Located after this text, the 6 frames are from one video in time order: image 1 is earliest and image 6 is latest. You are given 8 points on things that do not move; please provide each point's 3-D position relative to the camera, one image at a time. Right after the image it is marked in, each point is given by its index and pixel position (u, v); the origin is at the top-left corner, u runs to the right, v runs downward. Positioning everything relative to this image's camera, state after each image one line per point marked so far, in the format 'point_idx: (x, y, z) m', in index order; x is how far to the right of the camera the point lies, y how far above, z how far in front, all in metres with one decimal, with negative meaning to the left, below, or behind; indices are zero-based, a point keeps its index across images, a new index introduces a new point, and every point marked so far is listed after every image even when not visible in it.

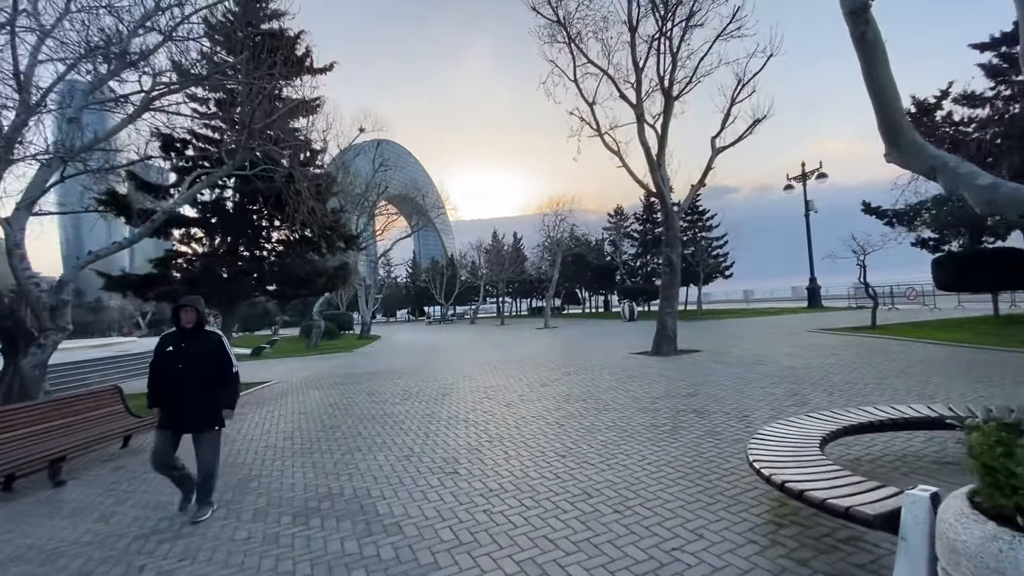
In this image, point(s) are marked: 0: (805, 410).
0: (+3.7, -1.6, +6.1) m
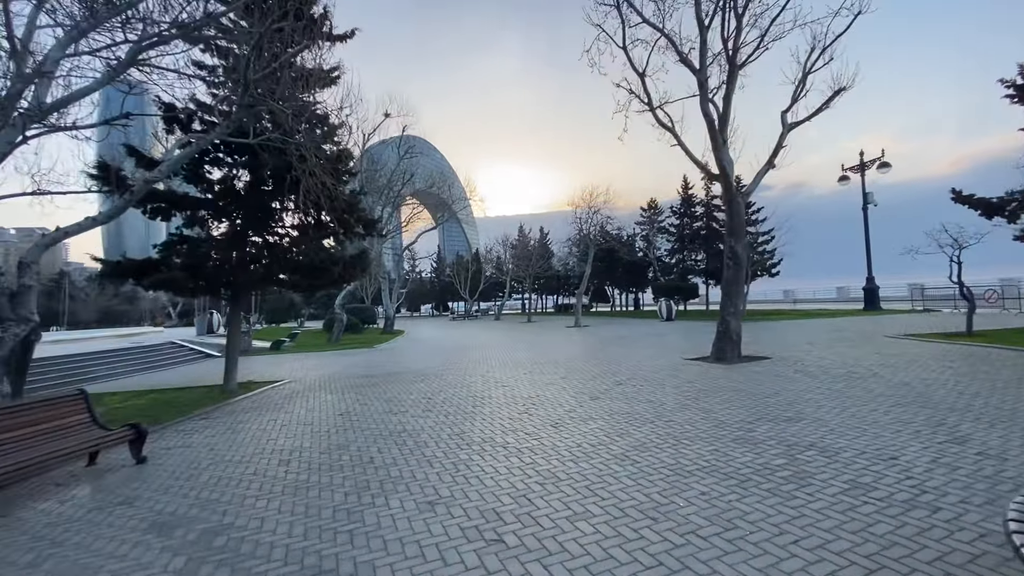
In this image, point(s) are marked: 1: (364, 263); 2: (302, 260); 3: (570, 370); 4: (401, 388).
0: (+4.3, -1.5, +4.4) m
1: (-3.7, +0.6, +12.1) m
2: (-4.8, +0.7, +11.1) m
3: (+1.3, -1.9, +10.8) m
4: (-2.3, -2.1, +10.1) m
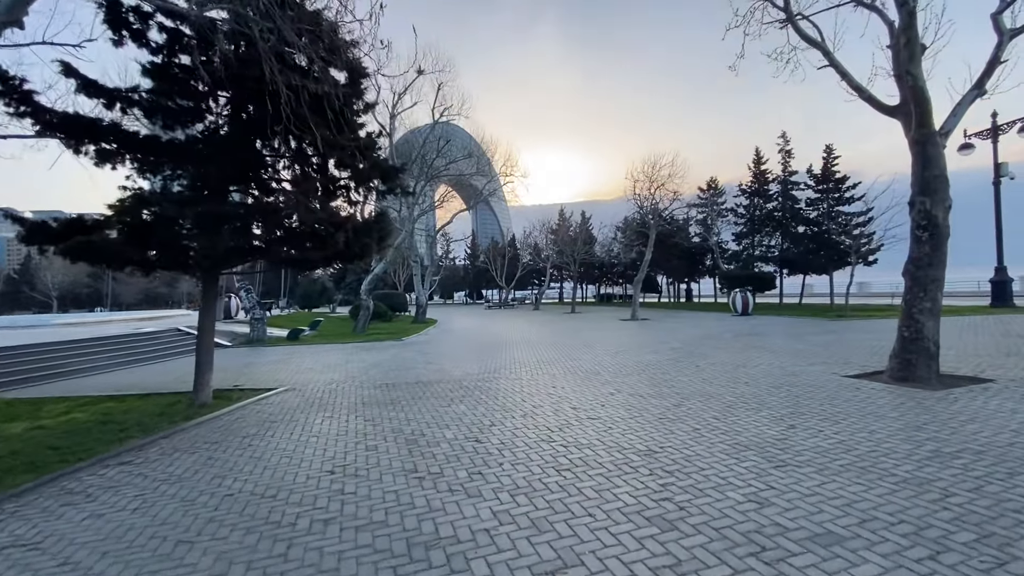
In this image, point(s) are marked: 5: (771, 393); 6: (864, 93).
0: (+5.1, -1.4, +0.7) m
1: (-2.3, +1.0, +8.9) m
2: (-3.5, +1.1, +7.9) m
3: (+2.5, -1.6, +7.4) m
4: (-1.1, -1.7, +6.8) m
5: (+3.8, -1.5, +7.0) m
6: (+6.2, +3.4, +8.5) m
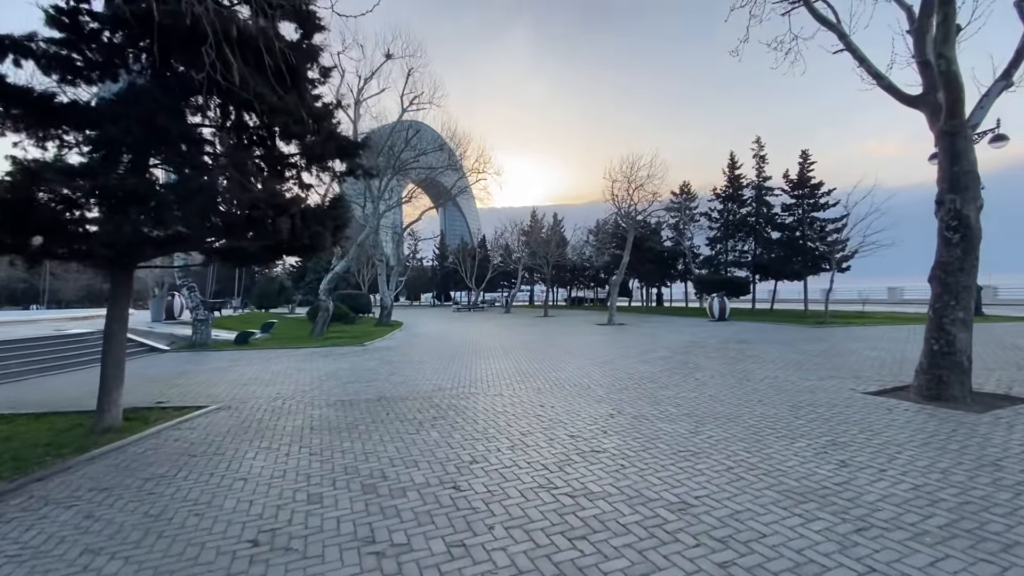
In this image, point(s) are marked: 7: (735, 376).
0: (+5.3, -1.5, -0.1) m
1: (-2.6, +1.1, +7.6) m
2: (-3.8, +1.1, +6.5) m
3: (+2.3, -1.6, +6.3) m
4: (-1.3, -1.7, +5.5) m
5: (+3.6, -1.6, +6.0) m
6: (+5.9, +3.3, +7.7) m
7: (+4.1, -1.6, +8.7) m
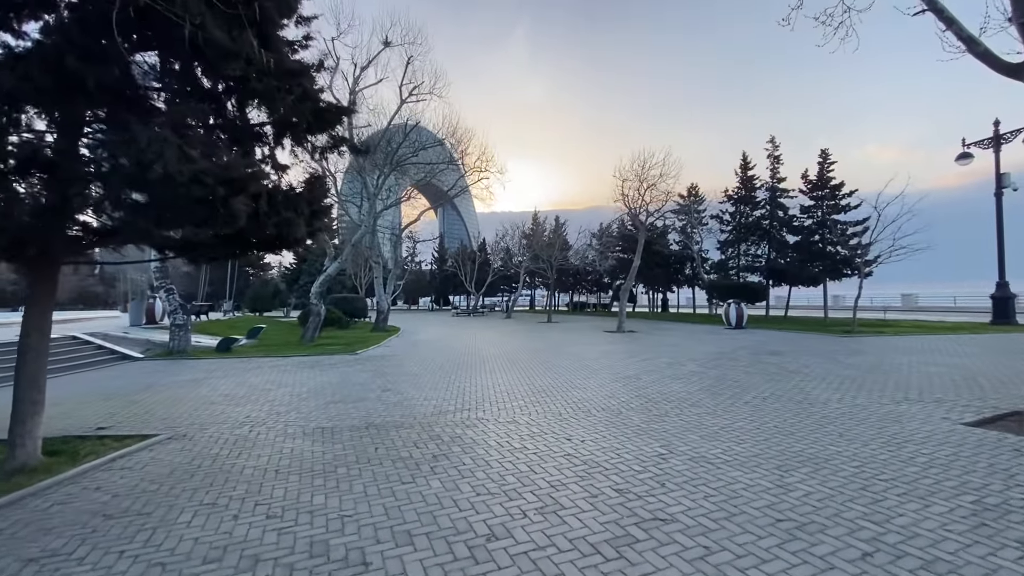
0: (+5.6, -1.5, -1.4) m
1: (-2.4, +1.0, +6.2) m
2: (-3.5, +1.1, +5.2) m
3: (+2.5, -1.7, +5.0) m
4: (-1.0, -1.8, +4.2) m
5: (+3.8, -1.7, +4.7) m
6: (+6.2, +3.2, +6.4) m
7: (+4.3, -1.7, +7.4) m
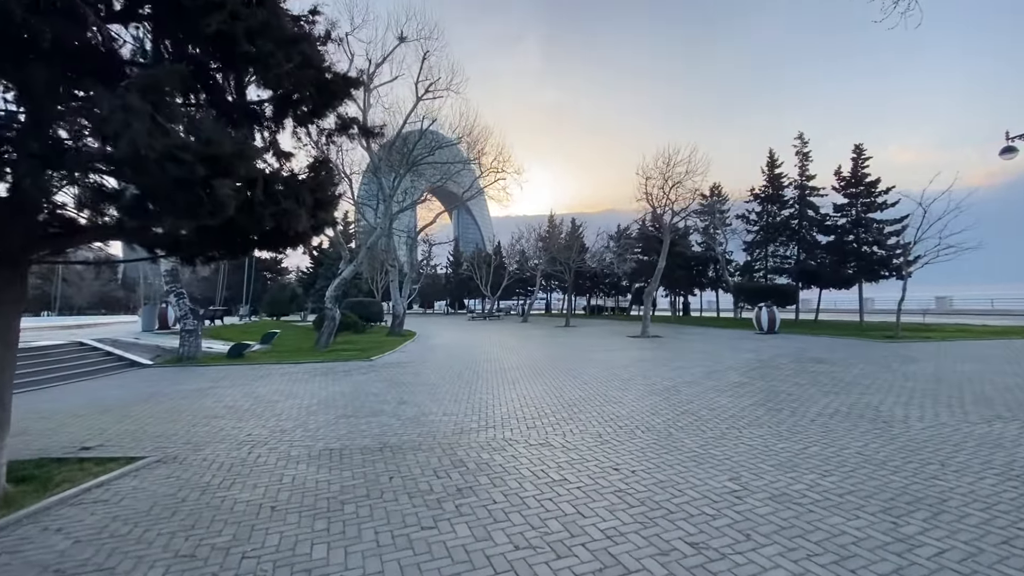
0: (+5.7, -1.4, -2.4) m
1: (-2.0, +1.0, +5.5) m
2: (-3.2, +1.0, +4.5) m
3: (+2.9, -1.7, +4.1) m
4: (-0.7, -1.8, +3.4) m
5: (+4.1, -1.7, +3.8) m
6: (+6.6, +3.2, +5.5) m
7: (+4.7, -1.7, +6.5) m
